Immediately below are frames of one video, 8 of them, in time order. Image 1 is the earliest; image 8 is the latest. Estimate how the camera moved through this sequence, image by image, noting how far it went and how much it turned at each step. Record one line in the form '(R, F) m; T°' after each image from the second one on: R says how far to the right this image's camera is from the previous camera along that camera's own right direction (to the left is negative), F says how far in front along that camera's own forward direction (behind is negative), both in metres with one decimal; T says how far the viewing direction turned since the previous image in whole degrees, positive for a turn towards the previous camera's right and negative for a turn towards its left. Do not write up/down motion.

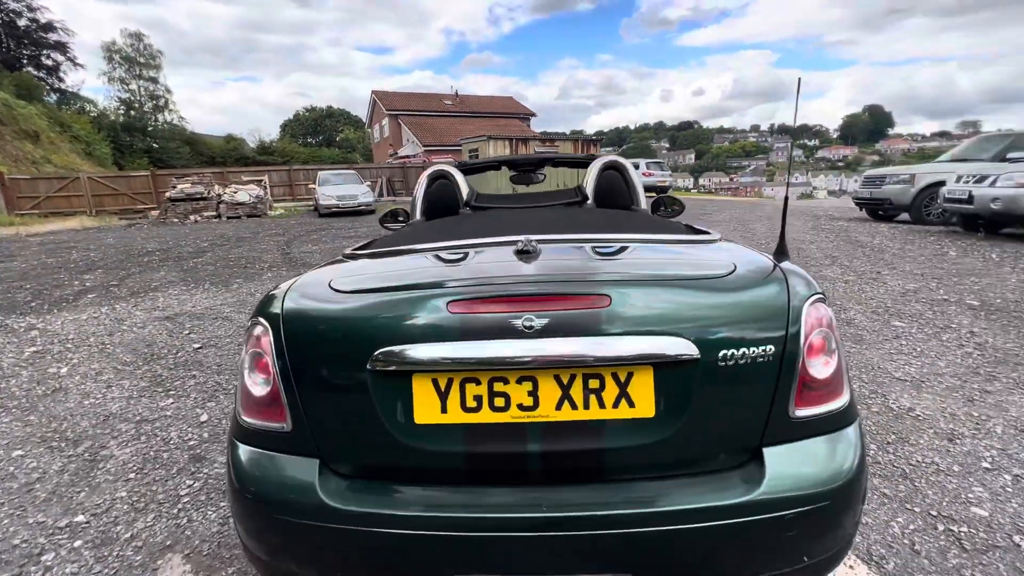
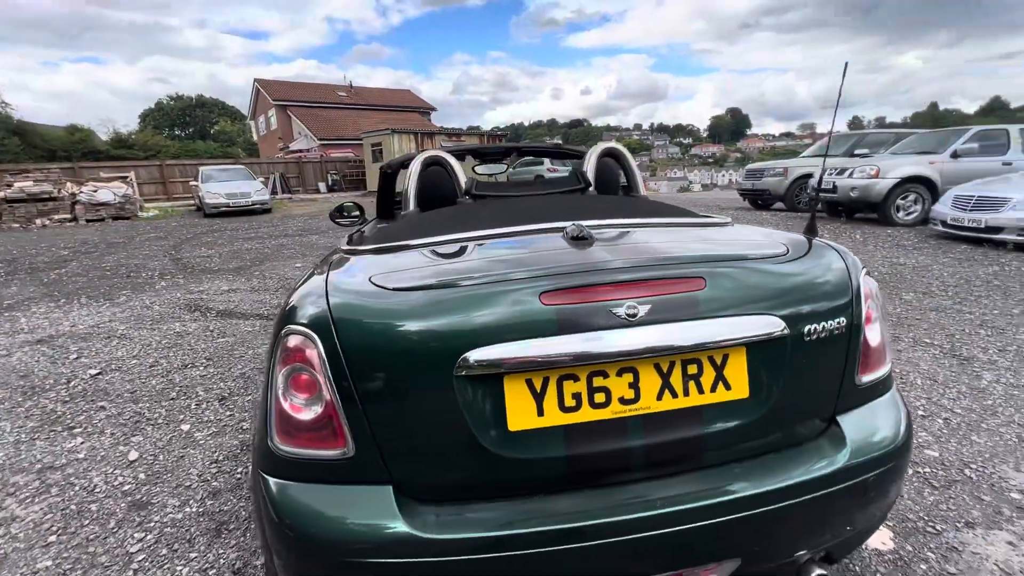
(-0.5, +0.2) m; +12°
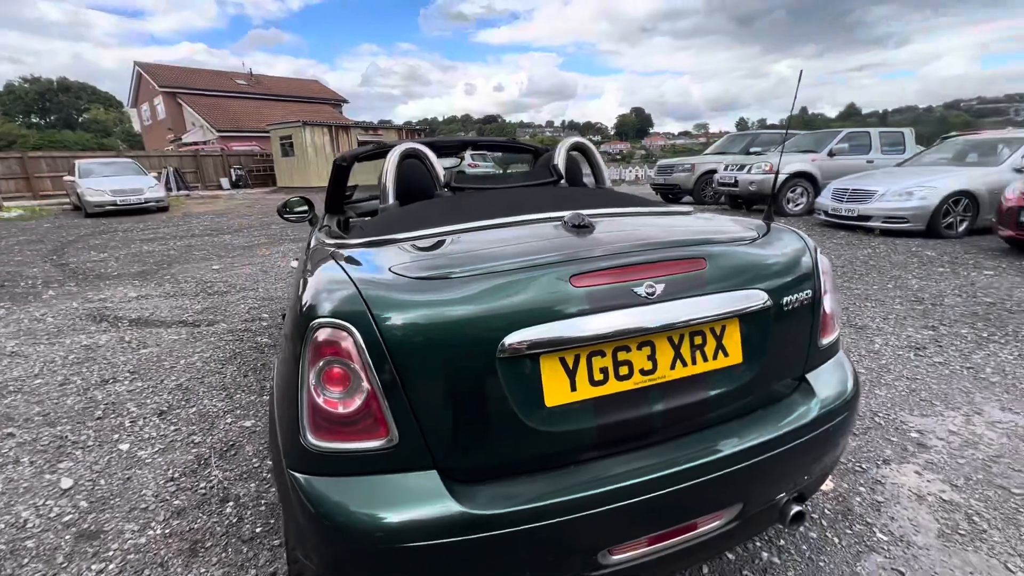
(-0.3, 0.0) m; +10°
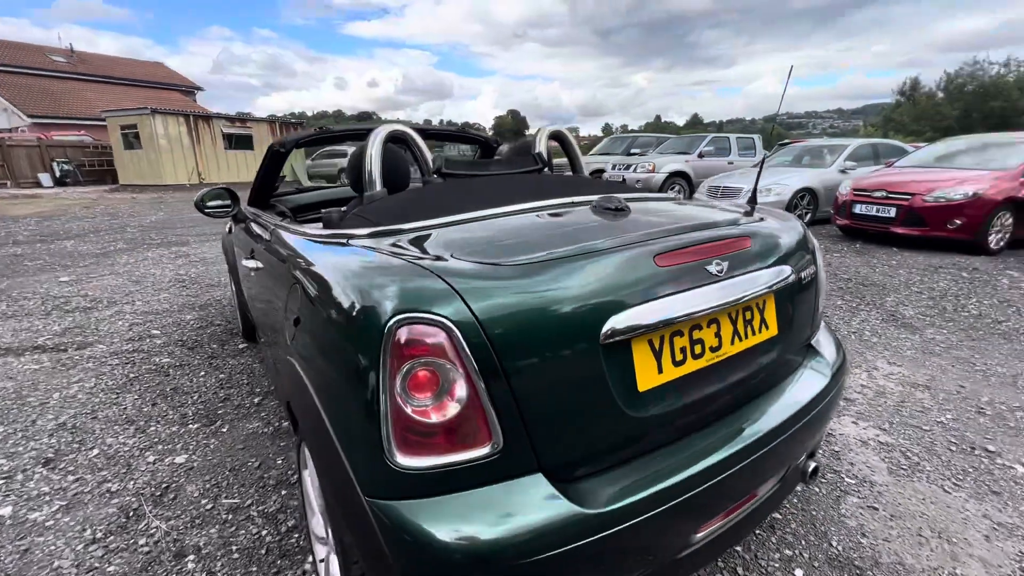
(-0.5, +0.1) m; +14°
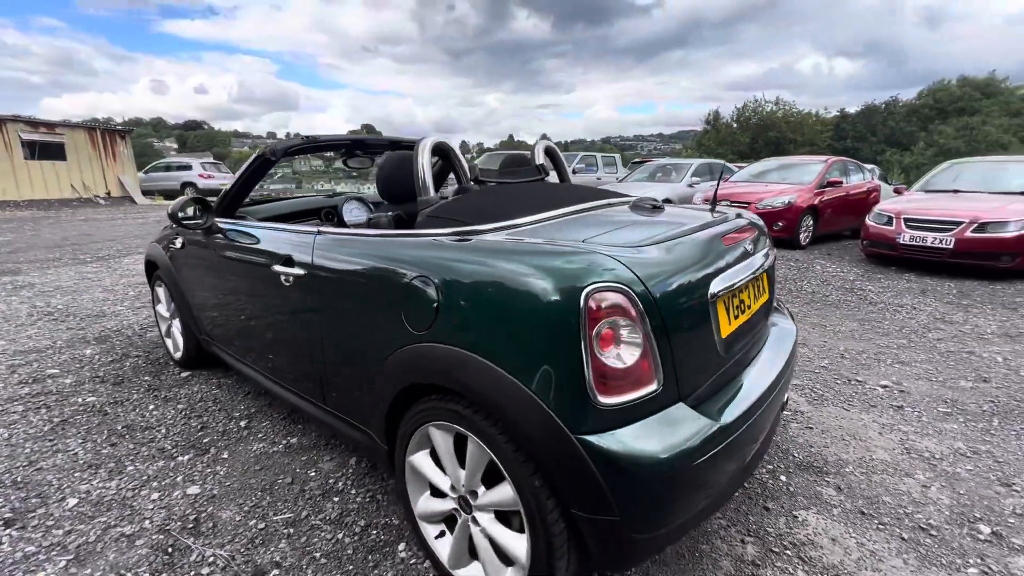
(-0.8, -0.1) m; +16°
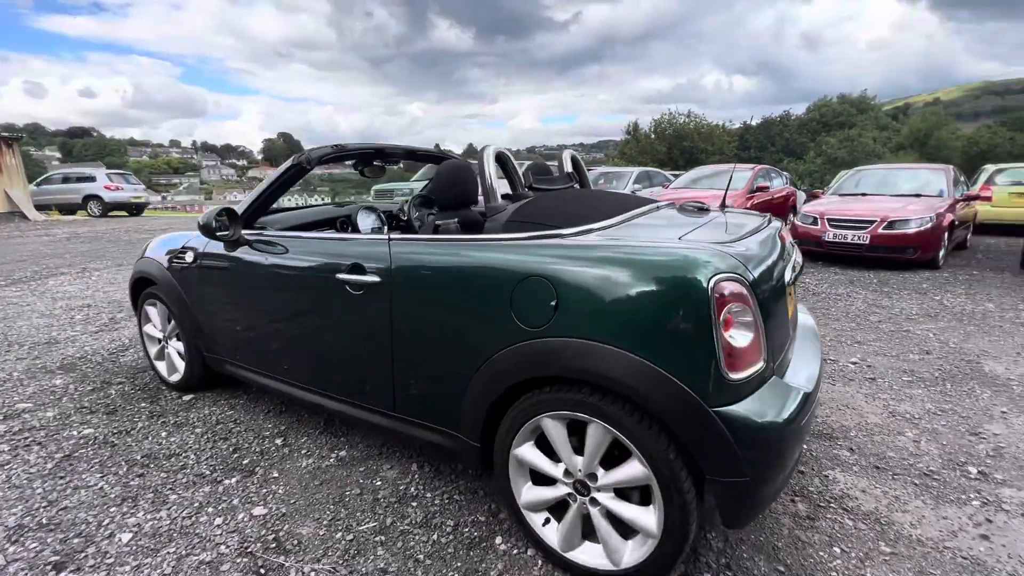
(-0.6, -0.1) m; +8°
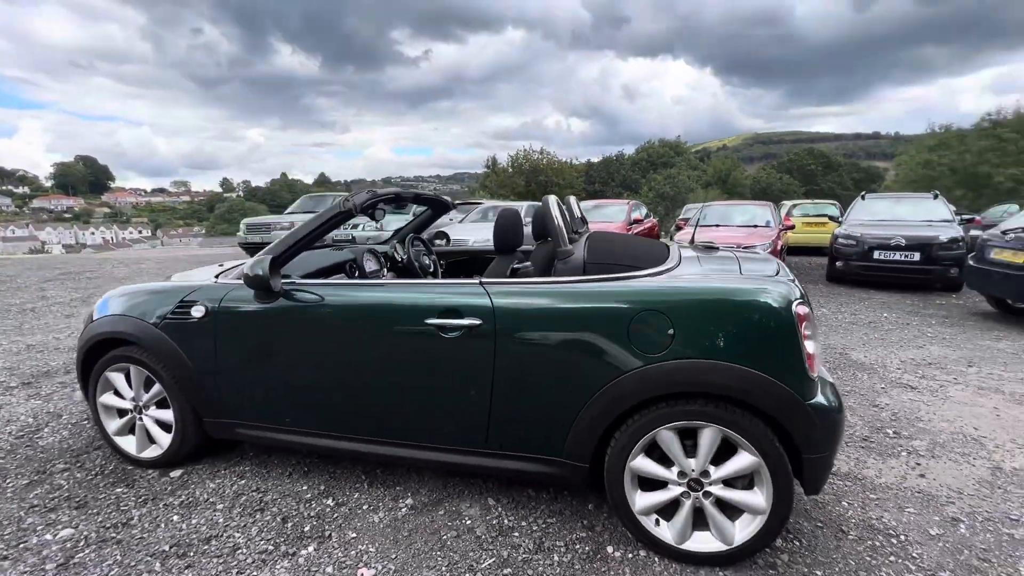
(-1.0, -0.1) m; +17°
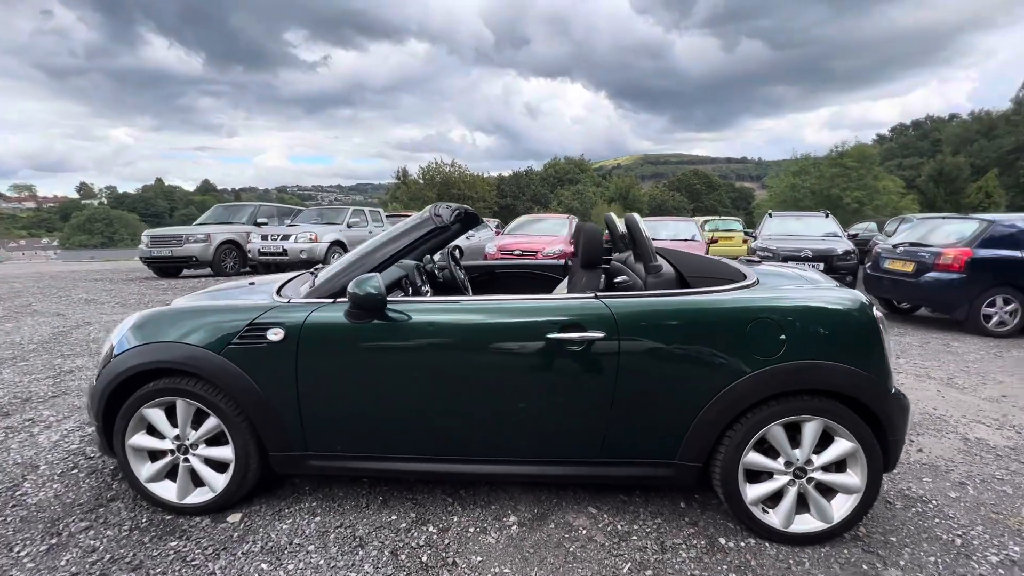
(-0.9, 0.0) m; +11°
